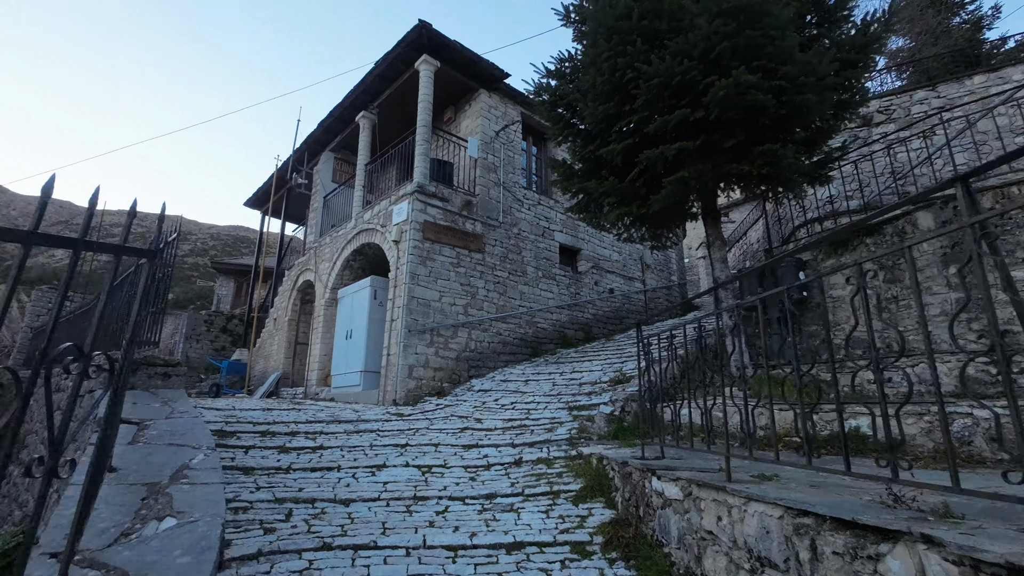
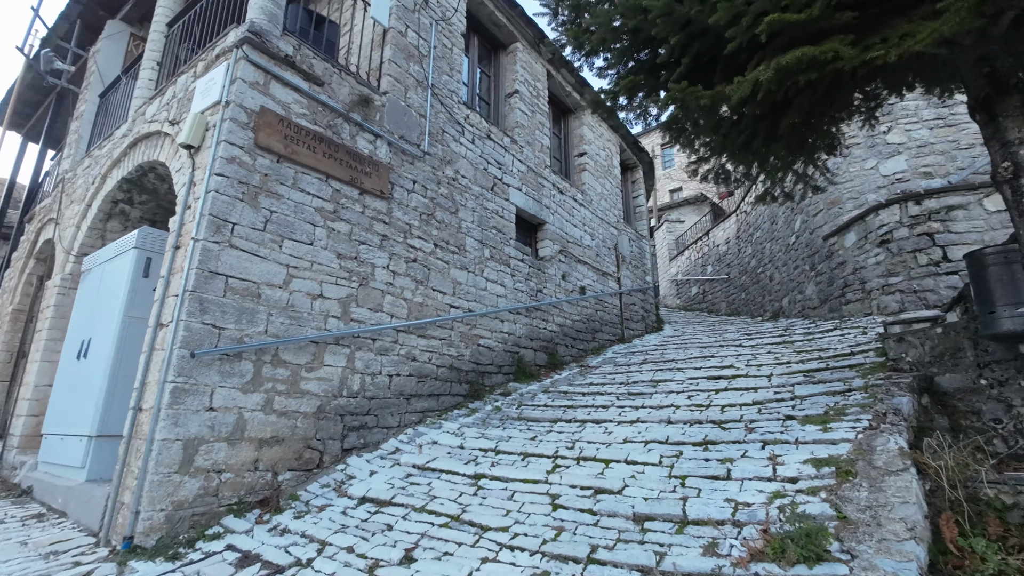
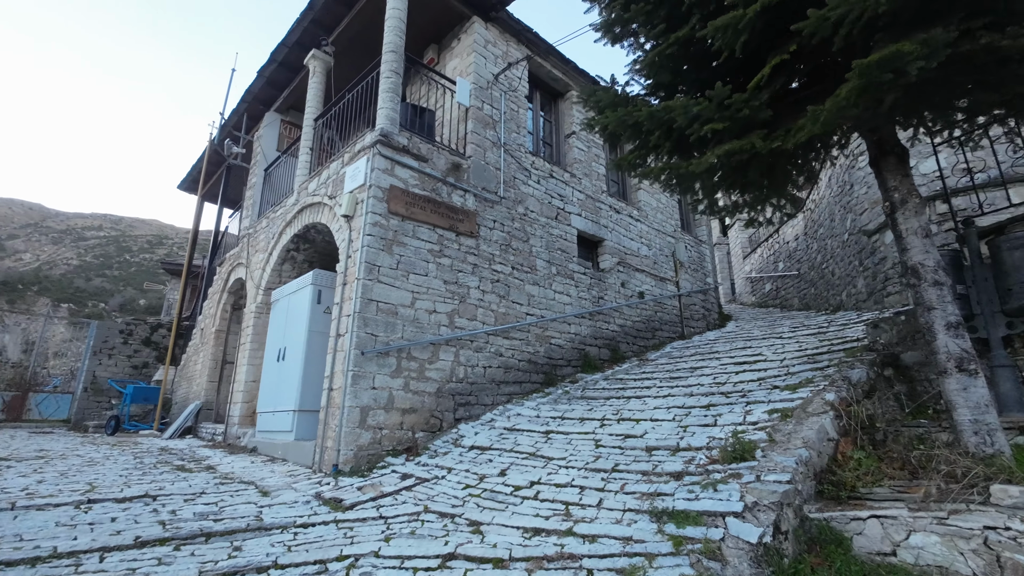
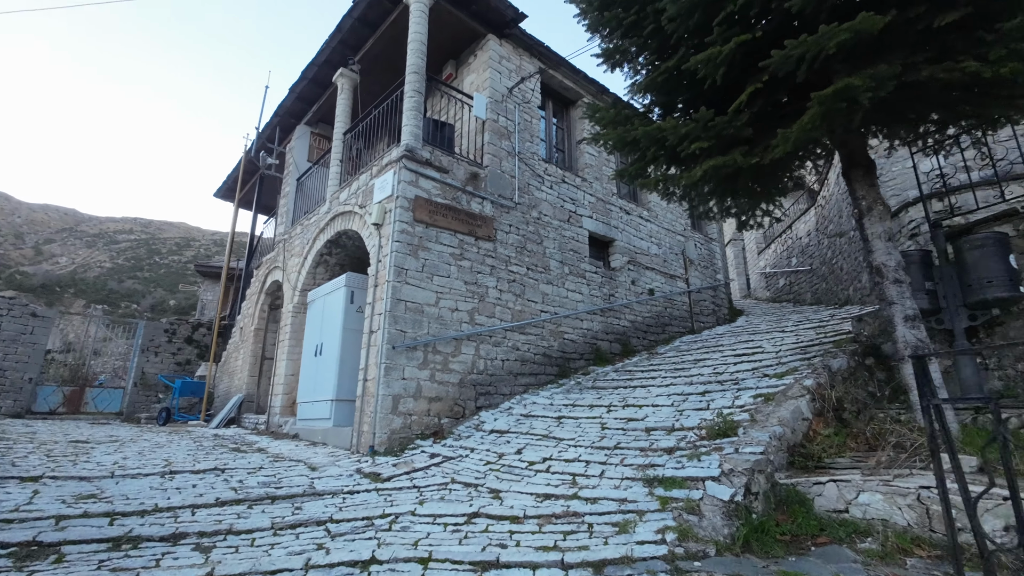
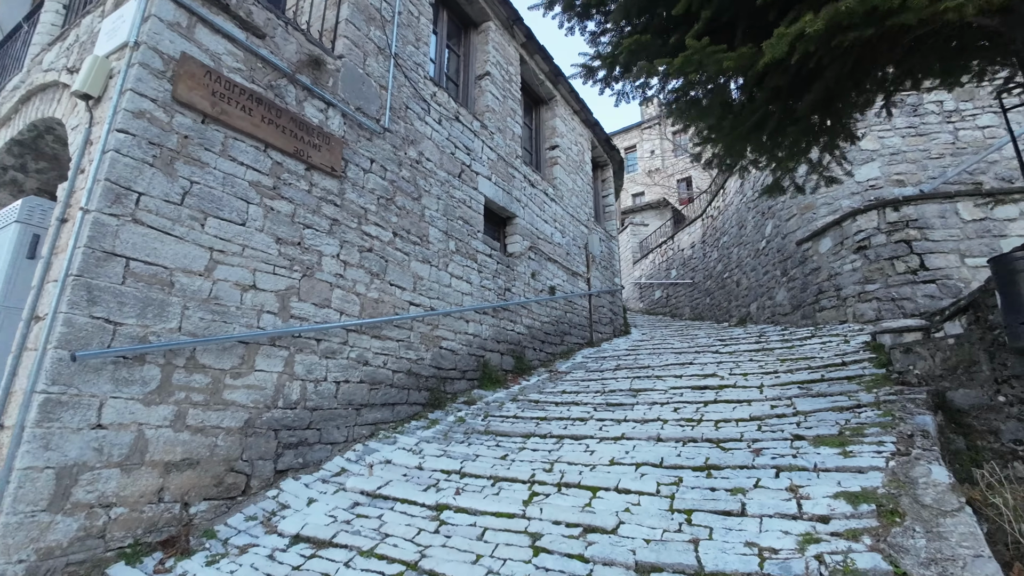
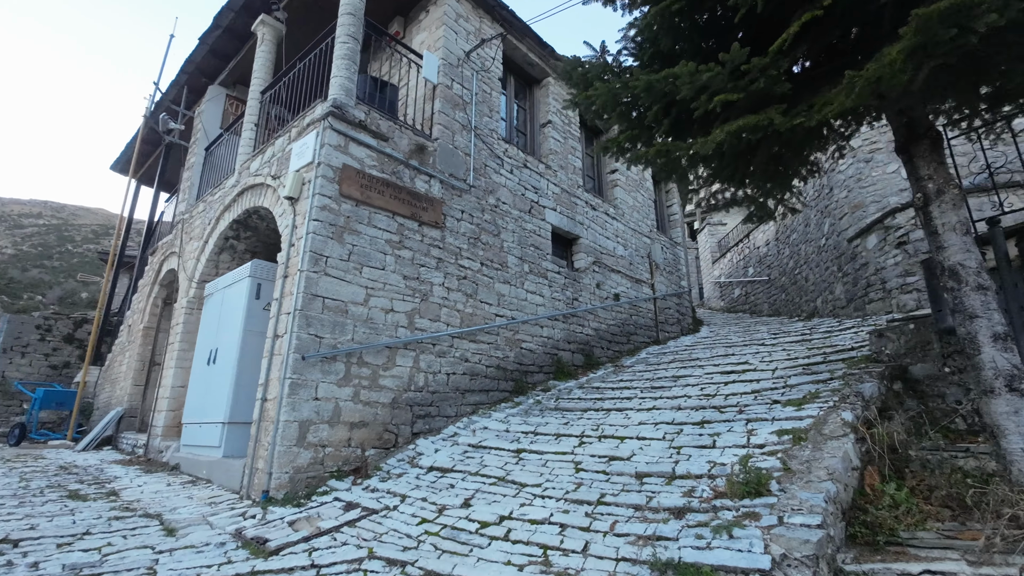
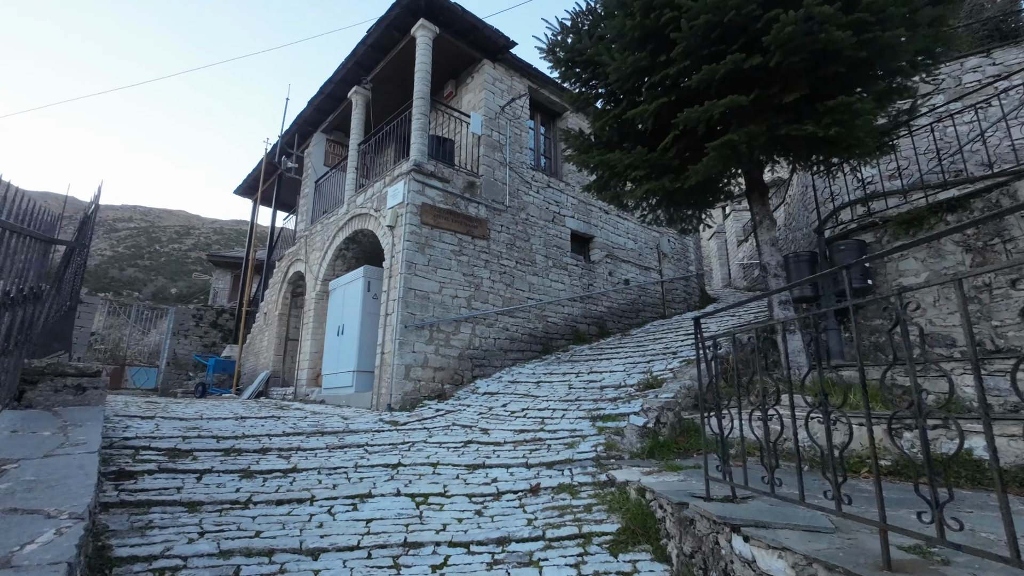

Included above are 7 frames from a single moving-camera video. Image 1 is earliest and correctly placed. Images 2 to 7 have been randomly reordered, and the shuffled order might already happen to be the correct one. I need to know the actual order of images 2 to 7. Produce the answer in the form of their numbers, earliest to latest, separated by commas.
7, 4, 3, 6, 2, 5
